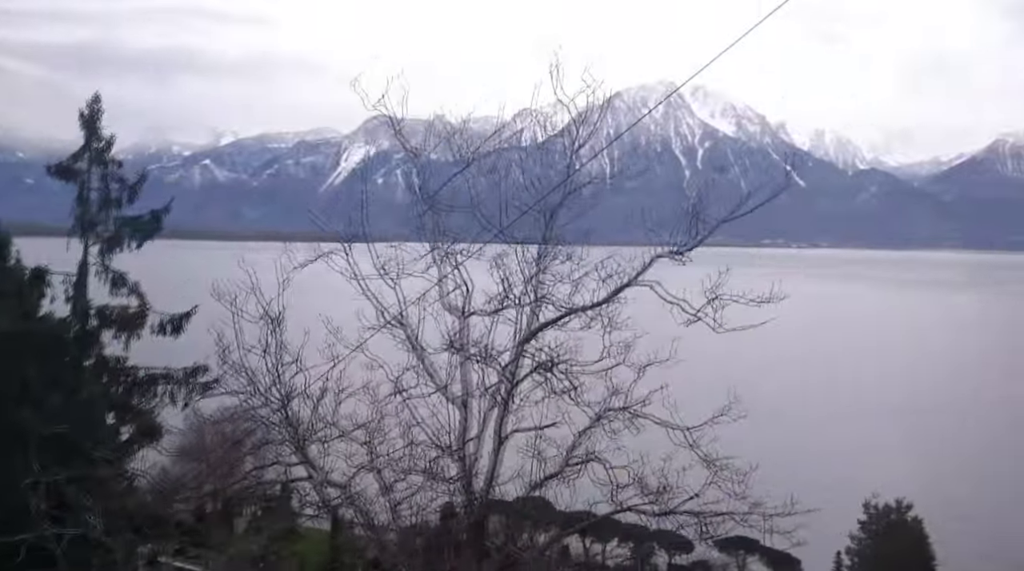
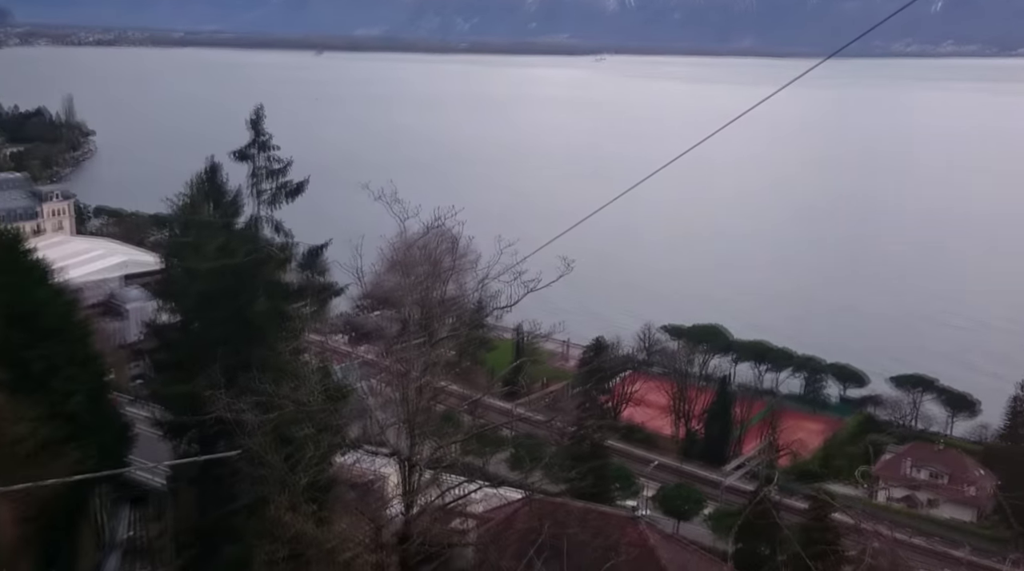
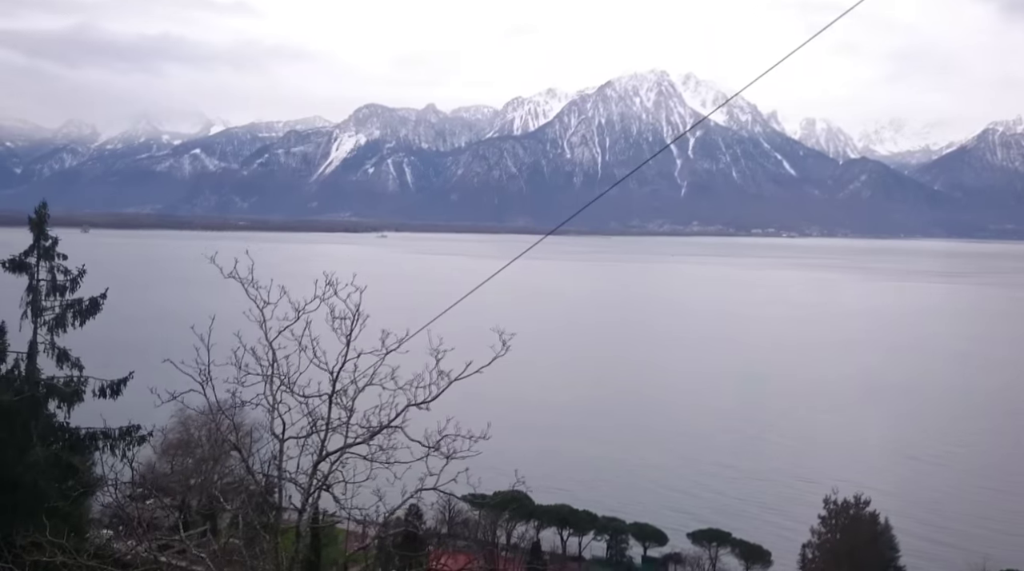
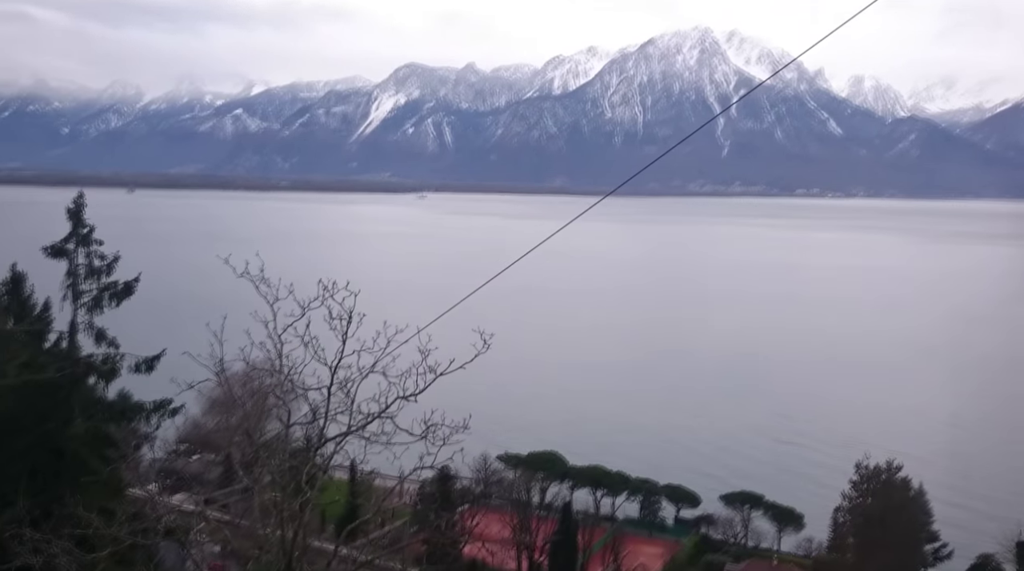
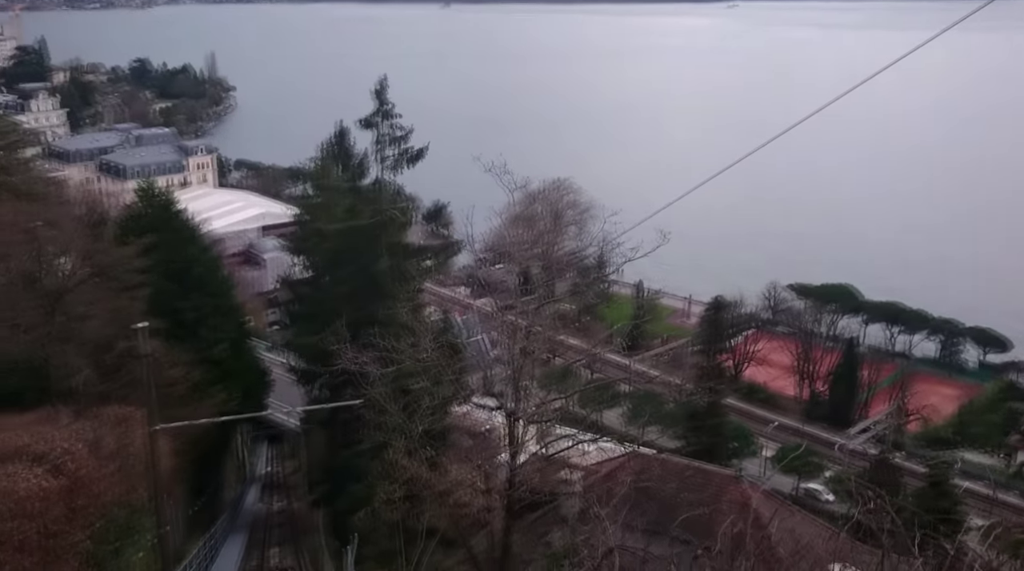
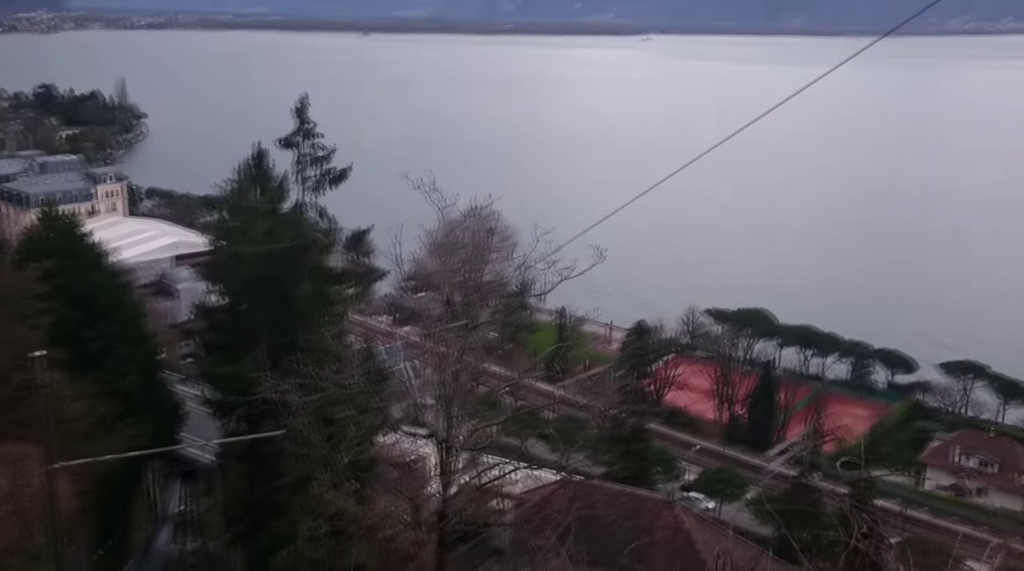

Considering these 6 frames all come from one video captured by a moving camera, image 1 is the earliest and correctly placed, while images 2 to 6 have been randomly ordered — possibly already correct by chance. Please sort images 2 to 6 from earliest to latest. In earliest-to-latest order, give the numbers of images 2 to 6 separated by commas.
3, 4, 2, 6, 5
